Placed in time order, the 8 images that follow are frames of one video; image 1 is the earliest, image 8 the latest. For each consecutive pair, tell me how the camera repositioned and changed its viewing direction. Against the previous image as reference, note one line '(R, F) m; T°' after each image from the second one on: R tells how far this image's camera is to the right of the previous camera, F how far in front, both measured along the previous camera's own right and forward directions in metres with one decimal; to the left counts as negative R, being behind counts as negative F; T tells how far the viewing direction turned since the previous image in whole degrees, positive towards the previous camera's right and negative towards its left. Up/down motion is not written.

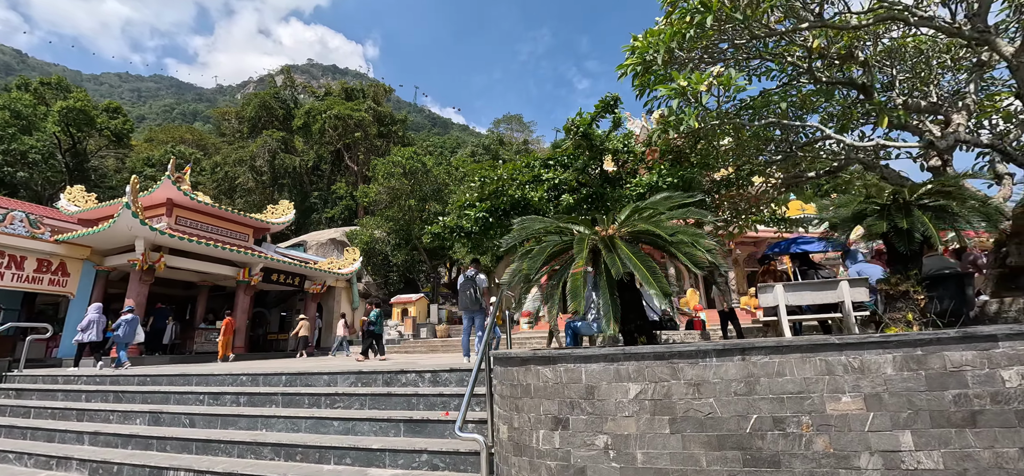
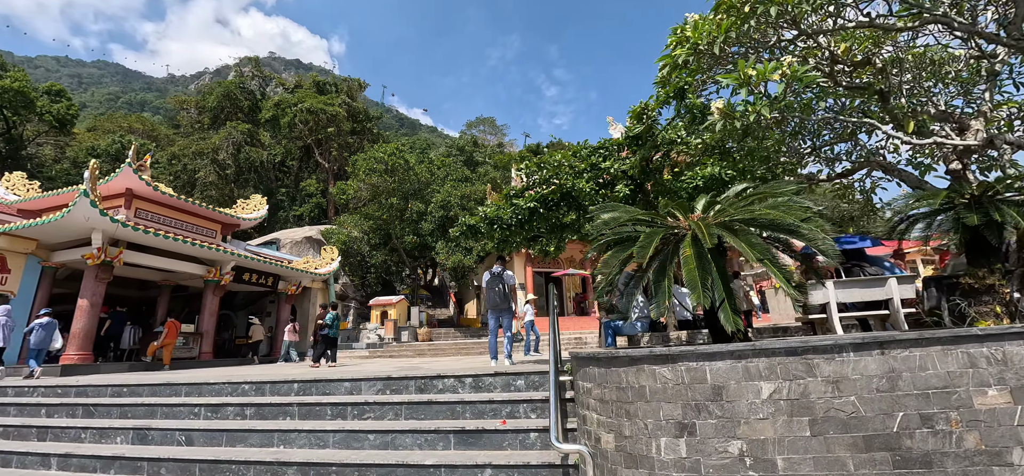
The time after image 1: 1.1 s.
(-0.9, +0.5) m; +5°
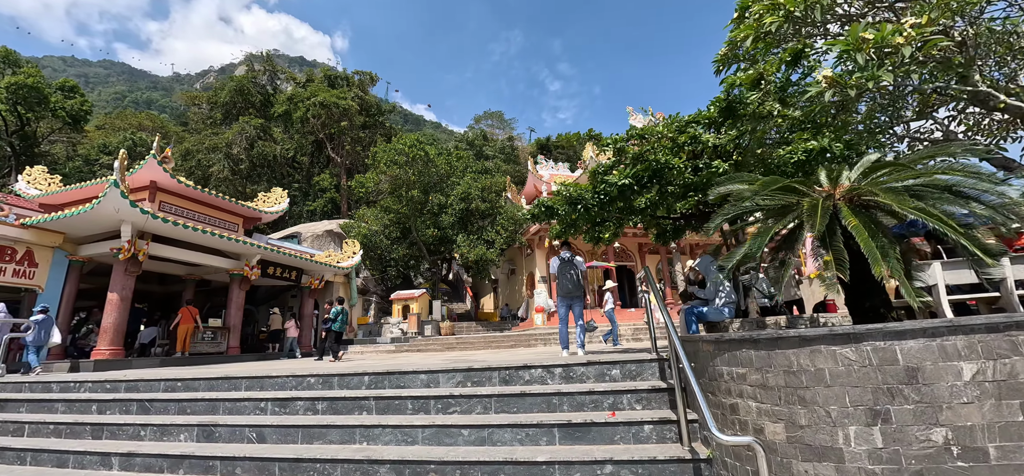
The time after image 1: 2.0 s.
(-0.8, +0.4) m; 0°
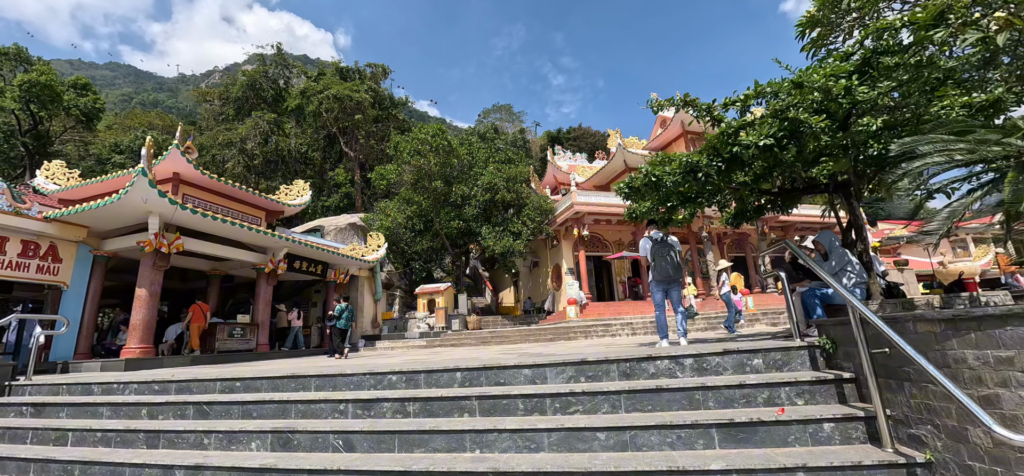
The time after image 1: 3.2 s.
(-0.9, +0.6) m; -1°
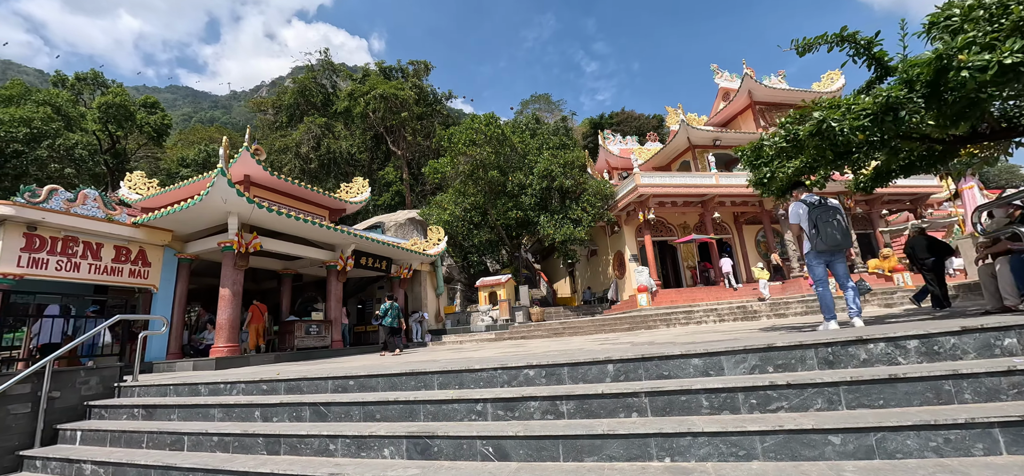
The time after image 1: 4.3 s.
(-0.8, +0.5) m; -5°
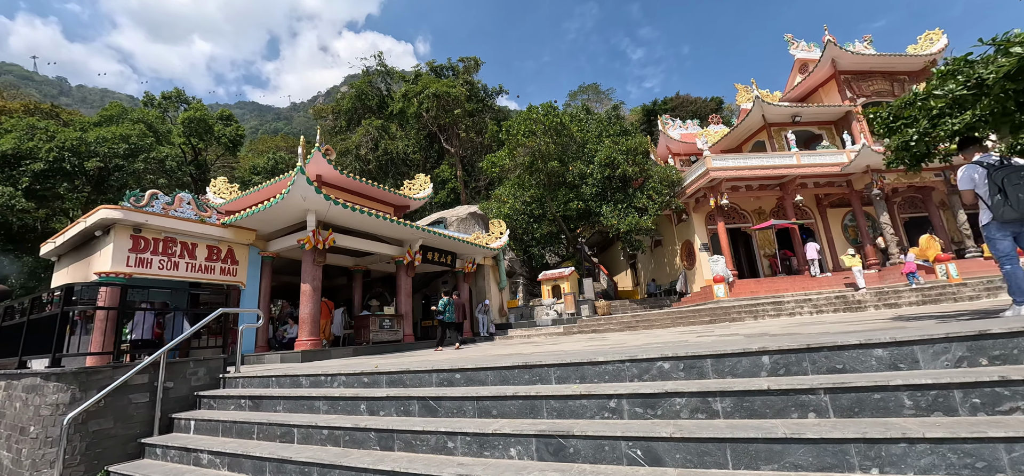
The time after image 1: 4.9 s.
(-0.5, +0.3) m; -6°
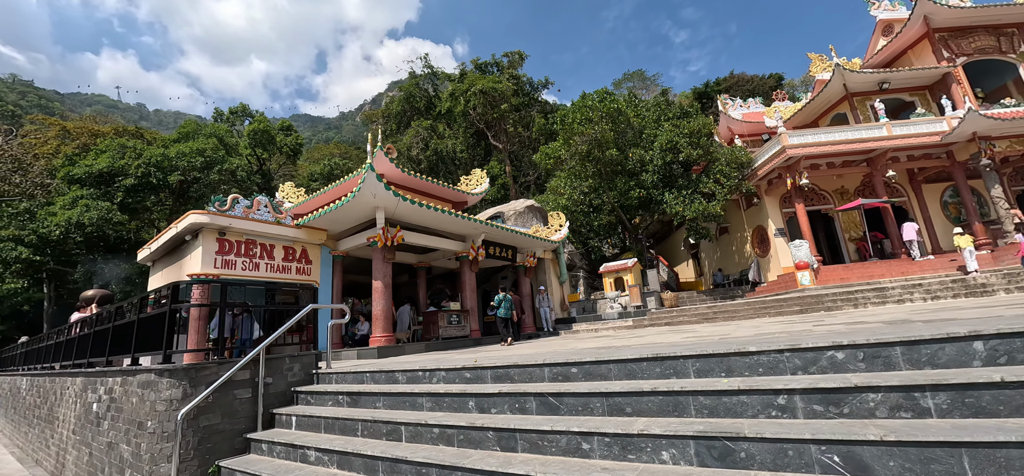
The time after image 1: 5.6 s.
(-0.5, +0.3) m; -6°
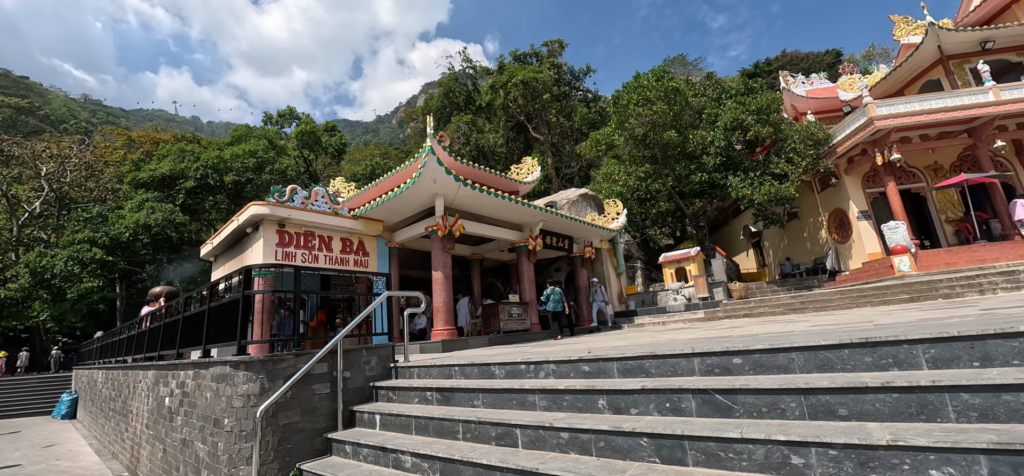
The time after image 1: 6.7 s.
(-0.6, +0.6) m; -5°
